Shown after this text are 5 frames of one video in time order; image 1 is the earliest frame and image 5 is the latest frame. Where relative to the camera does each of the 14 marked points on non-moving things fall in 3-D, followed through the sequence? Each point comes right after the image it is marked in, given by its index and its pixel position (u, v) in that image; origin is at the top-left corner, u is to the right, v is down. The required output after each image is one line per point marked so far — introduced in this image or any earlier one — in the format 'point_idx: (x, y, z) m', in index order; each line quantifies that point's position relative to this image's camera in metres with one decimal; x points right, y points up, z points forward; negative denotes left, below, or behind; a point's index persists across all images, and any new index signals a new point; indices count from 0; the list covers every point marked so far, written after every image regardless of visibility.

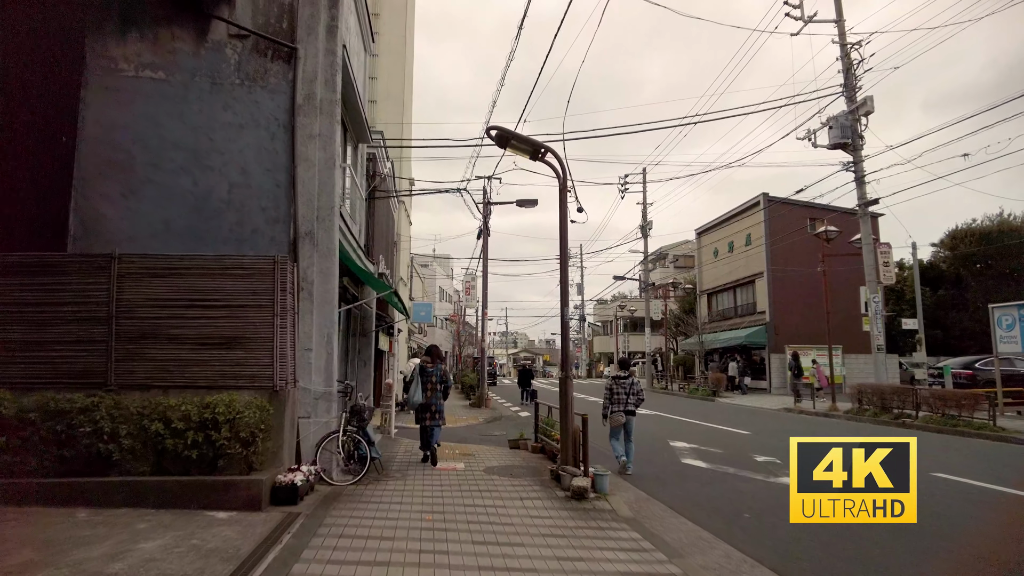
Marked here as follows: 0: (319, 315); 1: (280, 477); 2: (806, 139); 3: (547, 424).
0: (-2.0, -0.3, +6.9) m
1: (-2.0, -1.6, +5.7) m
2: (+7.5, +3.8, +16.9) m
3: (+0.5, -1.9, +9.2) m
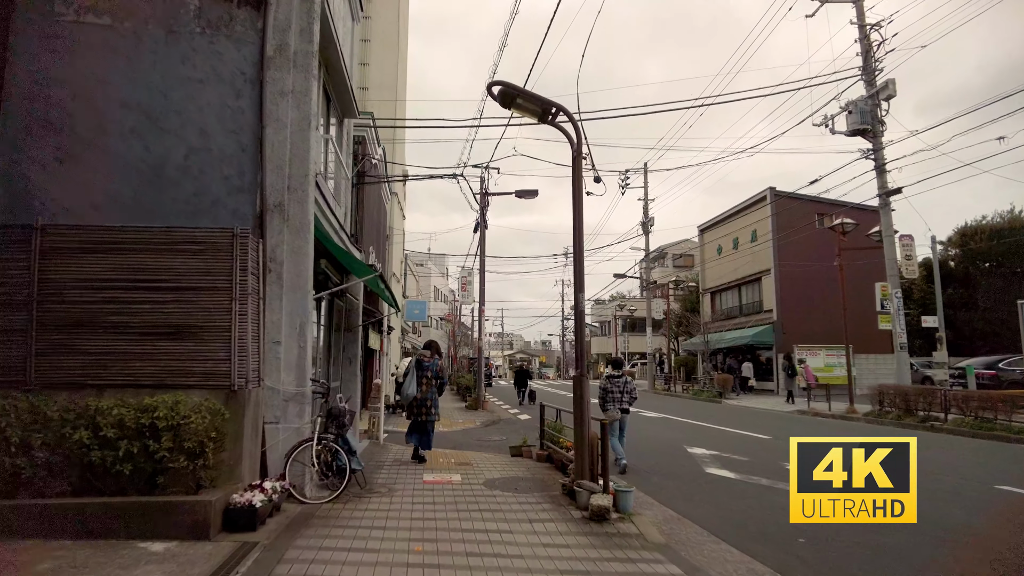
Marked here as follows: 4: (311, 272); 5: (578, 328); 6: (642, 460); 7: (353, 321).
0: (-2.0, -0.1, +5.9) m
1: (-1.9, -1.5, +4.6) m
2: (+7.4, +3.9, +15.9) m
3: (+0.5, -1.7, +8.1) m
4: (-1.8, +0.1, +6.0) m
5: (+0.6, -0.4, +6.0) m
6: (+1.9, -2.5, +9.6) m
7: (-2.4, -0.5, +10.0) m
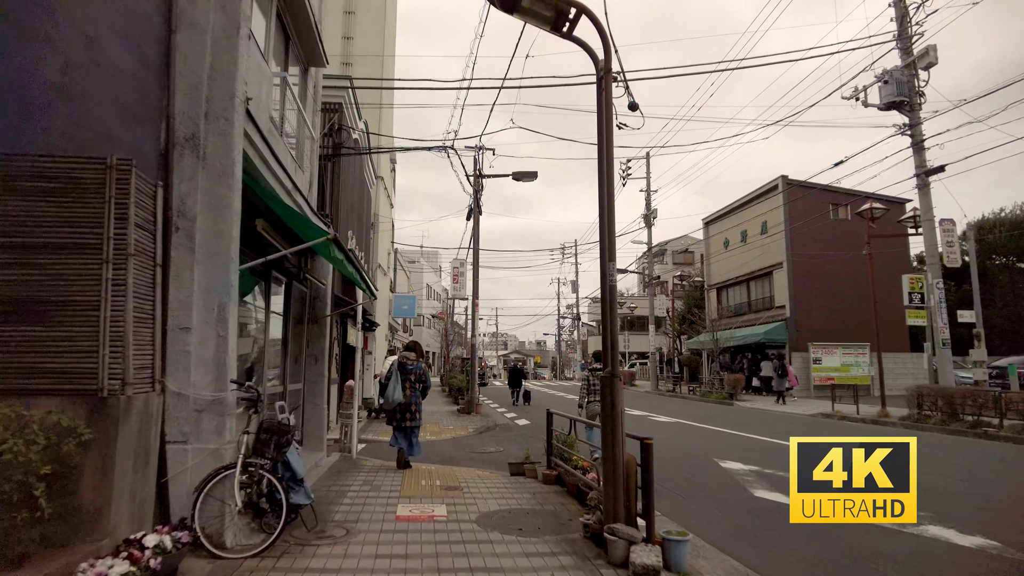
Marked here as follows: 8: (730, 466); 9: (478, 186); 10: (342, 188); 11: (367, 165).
0: (-1.9, +0.1, +4.2) m
1: (-1.9, -1.2, +2.9) m
2: (+7.4, +4.1, +14.3) m
3: (+0.5, -1.5, +6.5) m
4: (-1.8, +0.4, +4.4) m
5: (+0.6, -0.1, +4.4) m
6: (+1.9, -2.3, +8.0) m
7: (-2.4, -0.3, +8.3) m
8: (+2.8, -2.3, +8.6) m
9: (-0.9, +2.5, +16.6) m
10: (-3.1, +1.9, +12.3) m
11: (-3.7, +3.1, +16.9) m
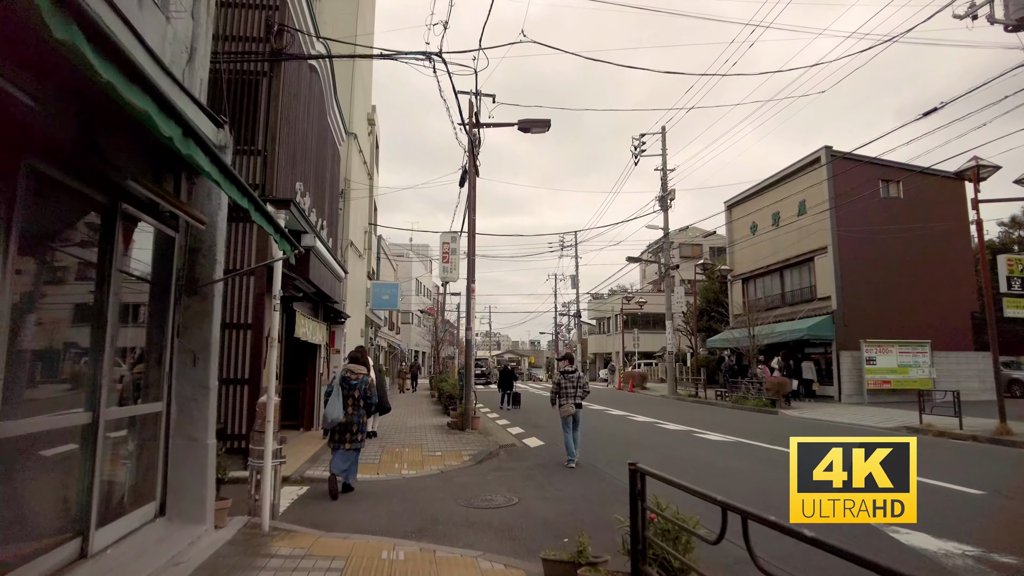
0: (-1.7, +0.5, +0.6) m
1: (-1.6, -0.8, -0.6) m
2: (+7.5, +4.5, +10.9) m
3: (+0.8, -1.1, +2.9) m
4: (-1.5, +0.8, +0.8) m
5: (+0.9, +0.3, +0.8) m
6: (+2.1, -1.9, +4.5) m
7: (-2.2, +0.1, +4.8) m
8: (+3.0, -1.9, +5.1) m
9: (-0.7, +2.9, +13.0) m
10: (-3.0, +2.2, +8.7) m
11: (-3.6, +3.5, +13.3) m
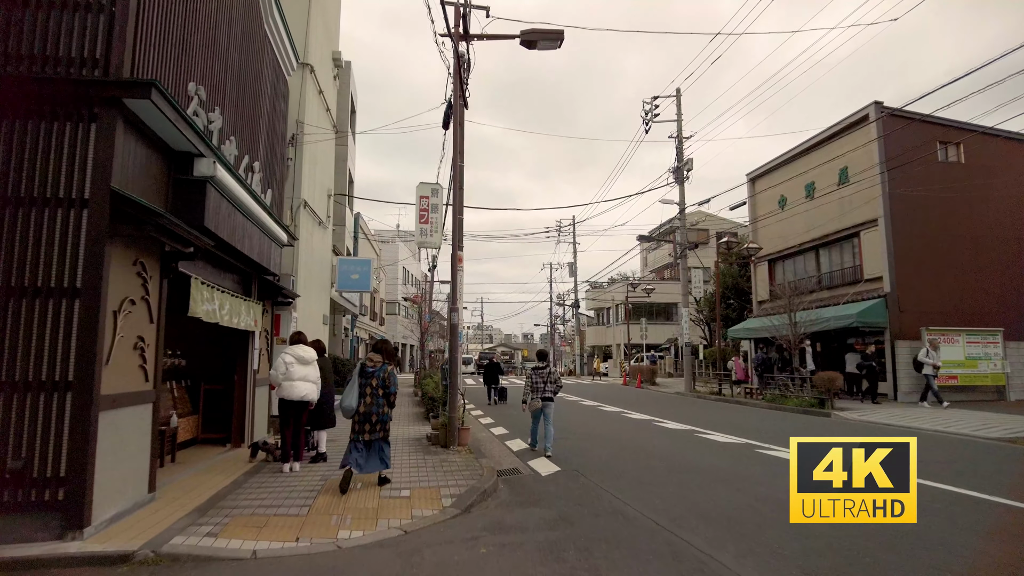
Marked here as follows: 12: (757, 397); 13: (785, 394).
0: (-1.5, +0.8, -2.6) m
1: (-1.4, -0.5, -3.9) m
2: (+7.5, +5.0, +7.7) m
3: (+0.9, -0.7, -0.3) m
4: (-1.4, +1.1, -2.5) m
5: (+1.0, +0.6, -2.4) m
6: (+2.2, -1.5, +1.3) m
7: (-2.1, +0.5, +1.5) m
8: (+3.1, -1.5, +1.9) m
9: (-0.7, +3.4, +9.8) m
10: (-2.9, +2.7, +5.4) m
11: (-3.6, +3.9, +10.0) m
12: (+6.7, -3.0, +18.5) m
13: (+7.0, -2.7, +17.1) m
